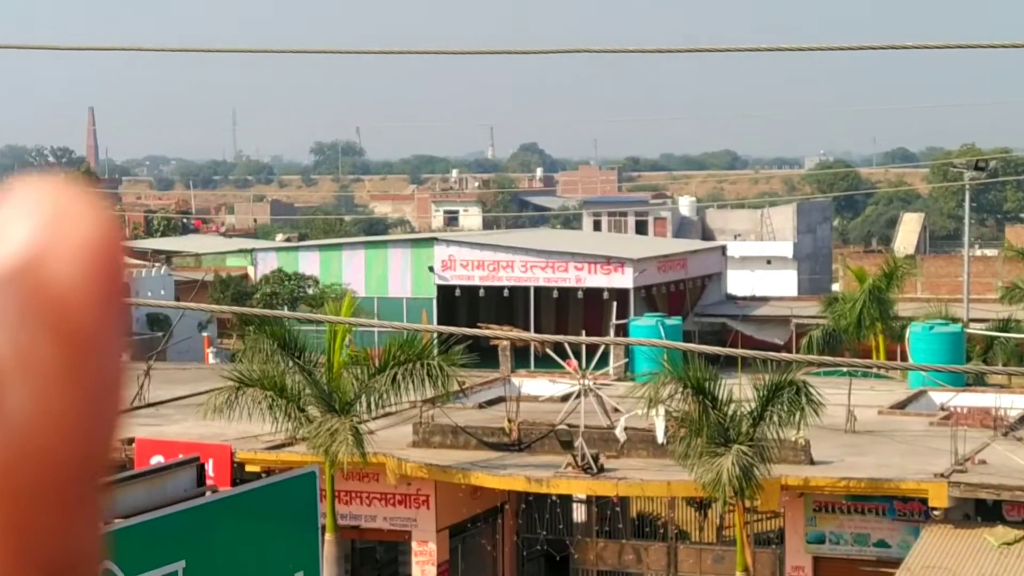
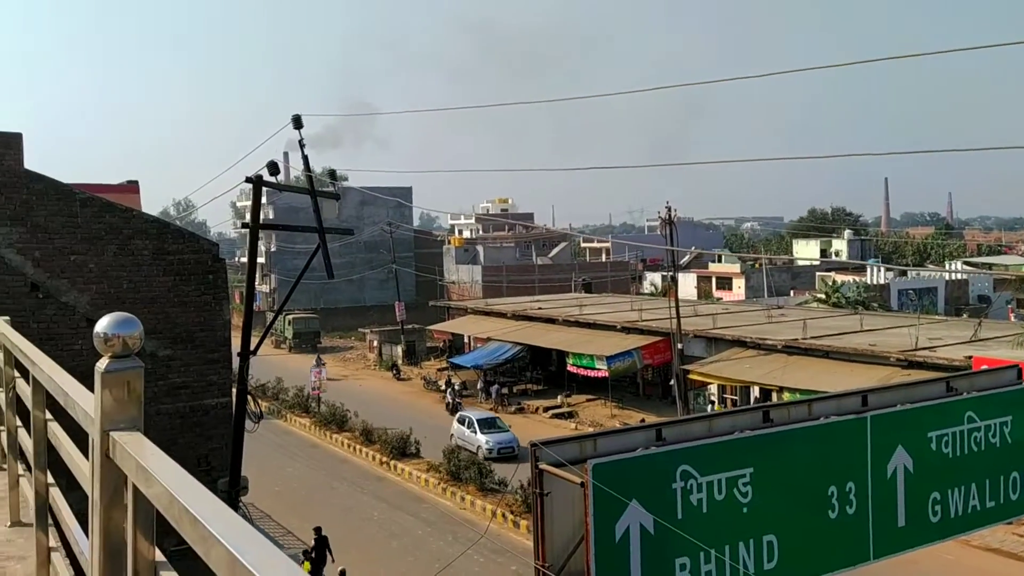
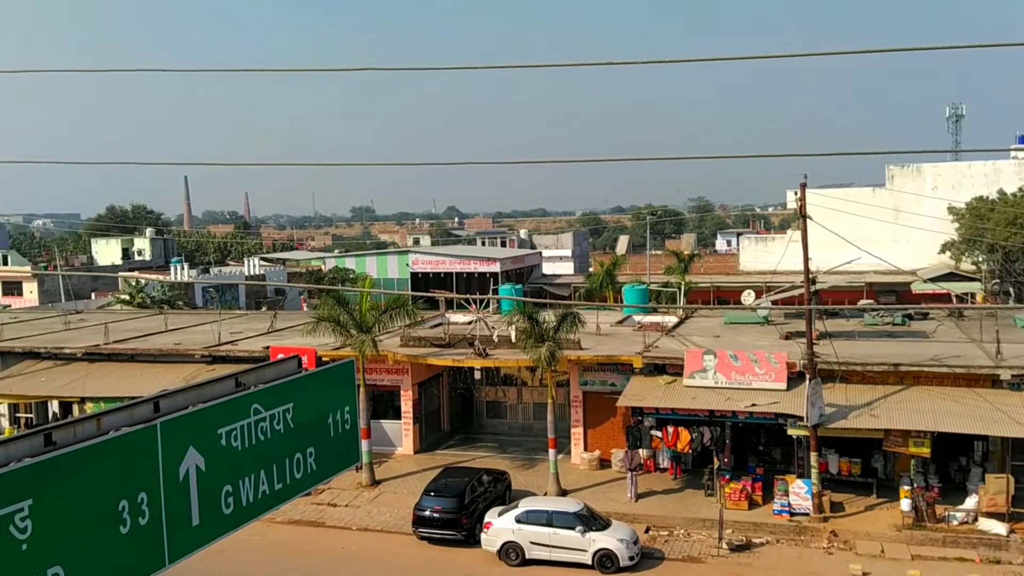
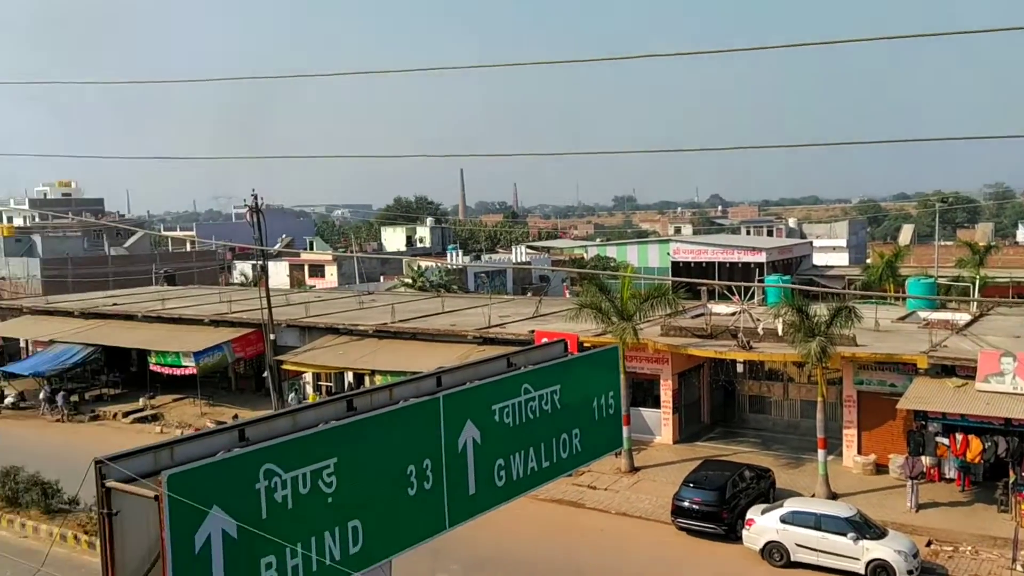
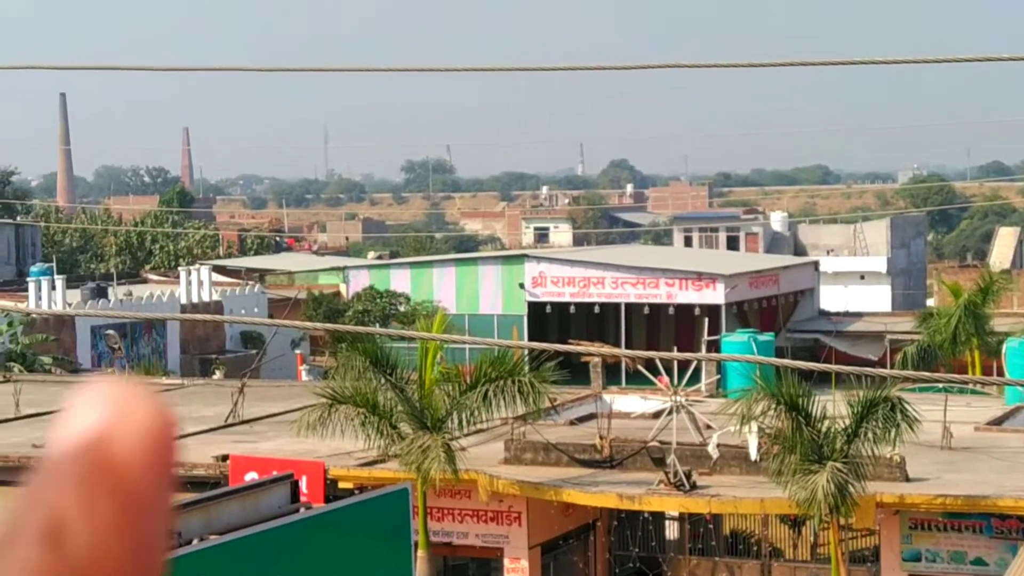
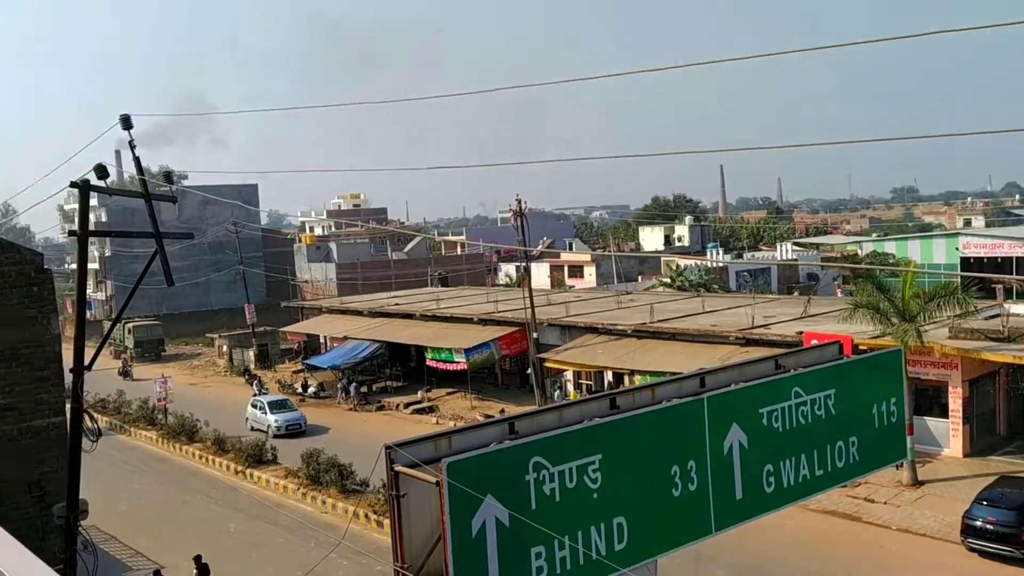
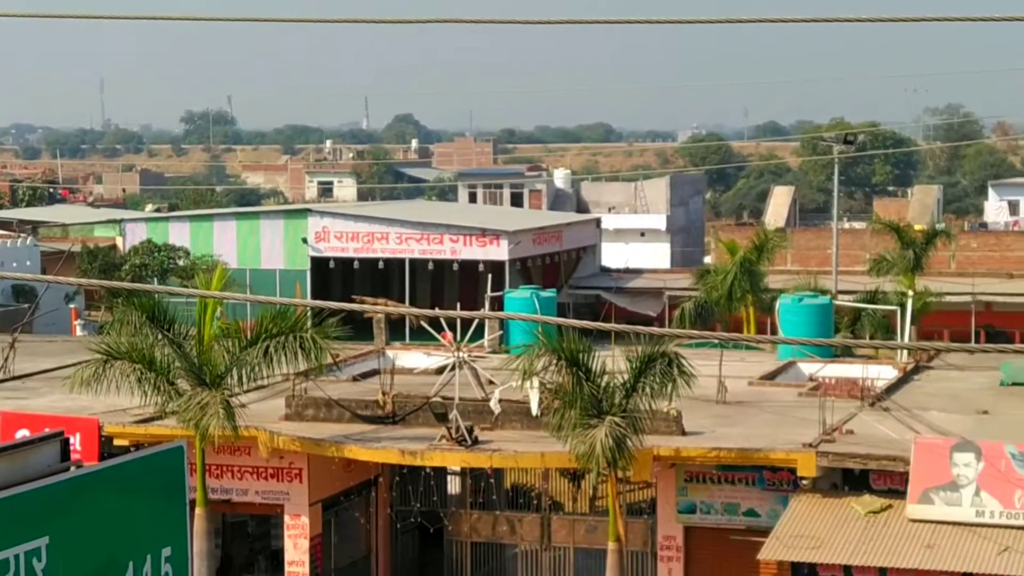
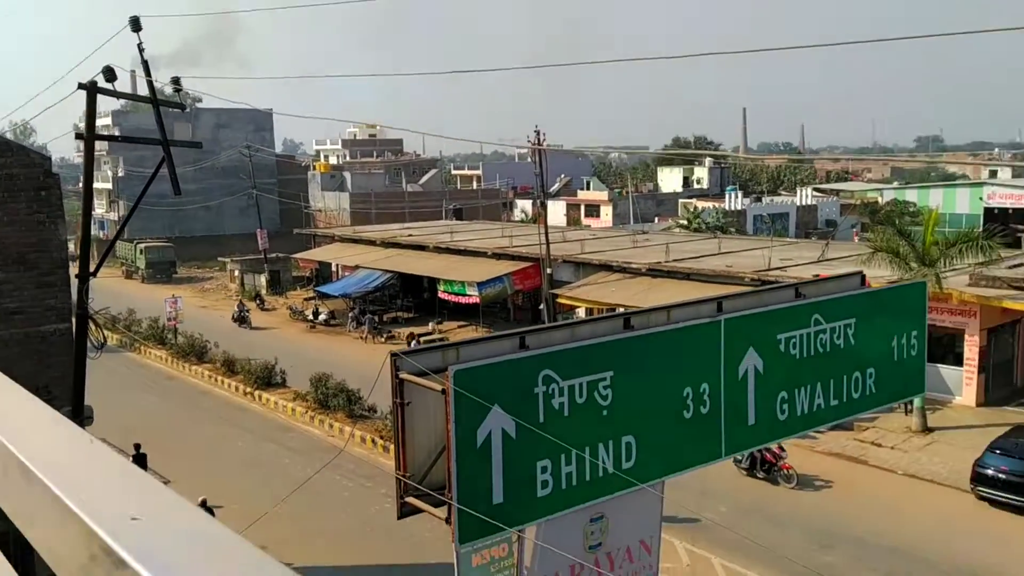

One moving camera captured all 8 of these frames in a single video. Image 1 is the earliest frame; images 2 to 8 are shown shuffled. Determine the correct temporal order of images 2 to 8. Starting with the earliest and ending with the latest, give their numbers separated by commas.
5, 7, 3, 4, 6, 2, 8
